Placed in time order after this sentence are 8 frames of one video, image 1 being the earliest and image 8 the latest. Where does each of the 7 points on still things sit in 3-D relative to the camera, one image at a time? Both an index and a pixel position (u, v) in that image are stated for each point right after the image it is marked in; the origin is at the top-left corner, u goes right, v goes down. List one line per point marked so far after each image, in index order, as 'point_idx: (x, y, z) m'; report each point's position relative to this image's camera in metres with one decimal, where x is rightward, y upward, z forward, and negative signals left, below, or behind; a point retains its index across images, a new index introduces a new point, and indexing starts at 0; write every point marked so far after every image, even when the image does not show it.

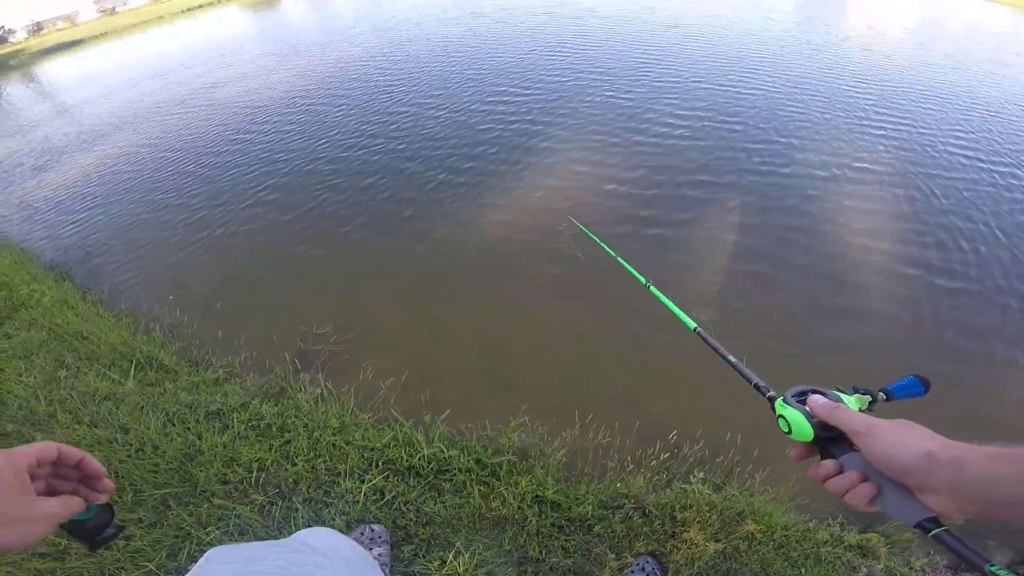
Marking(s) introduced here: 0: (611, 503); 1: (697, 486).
0: (+0.6, -1.5, +3.6) m
1: (+1.2, -1.4, +3.8) m
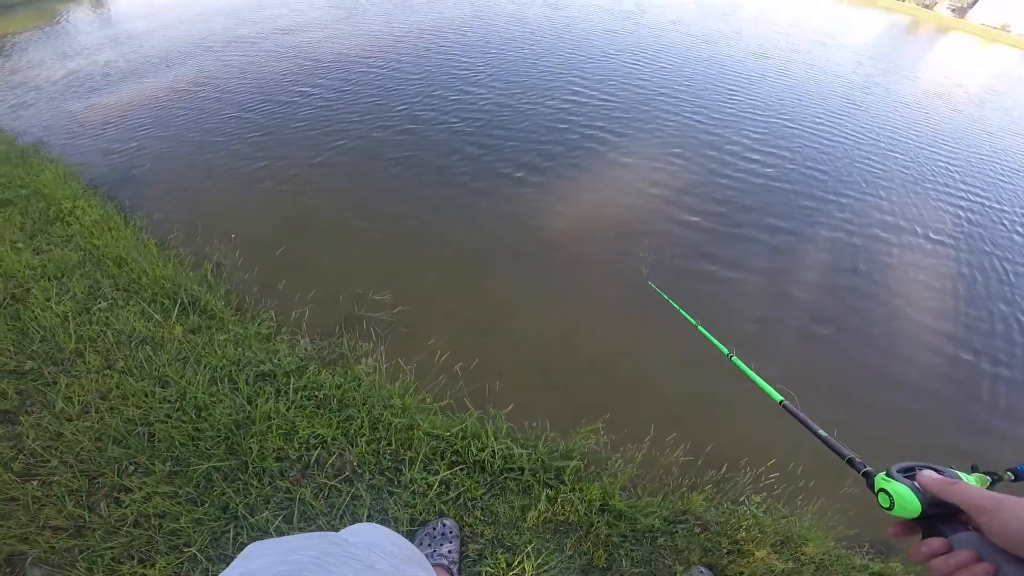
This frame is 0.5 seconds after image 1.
0: (+1.1, -1.6, +3.5) m
1: (+1.7, -1.5, +3.5) m
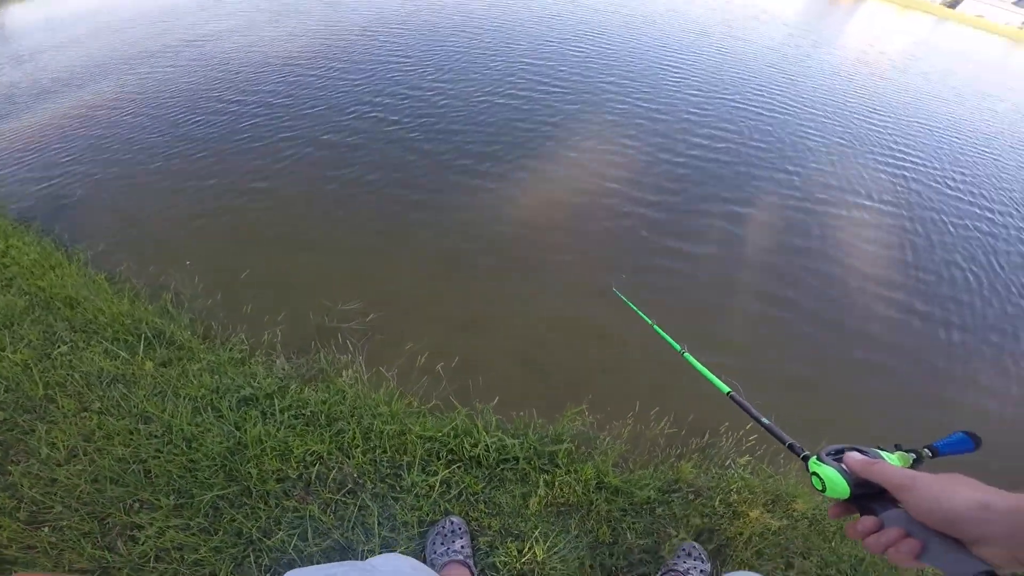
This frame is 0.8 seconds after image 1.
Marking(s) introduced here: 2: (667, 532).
0: (+1.1, -1.4, +3.7) m
1: (+1.7, -1.3, +3.8) m
2: (+1.0, -1.7, +3.5) m
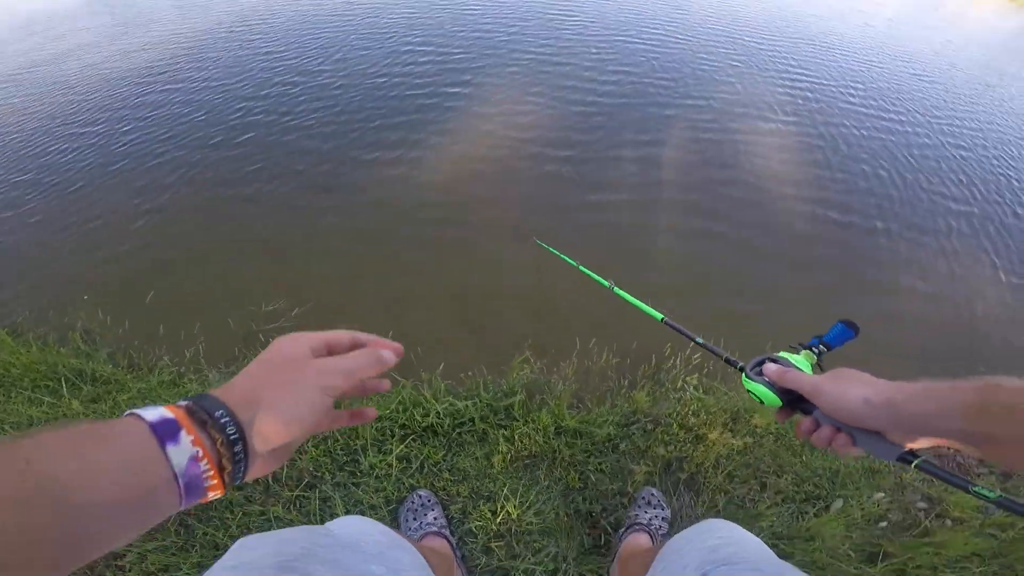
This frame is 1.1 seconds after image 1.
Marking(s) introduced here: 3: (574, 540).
0: (+0.8, -0.9, +3.7) m
1: (+1.4, -0.8, +3.8) m
2: (+0.8, -1.2, +3.5) m
3: (+0.4, -1.7, +3.3) m
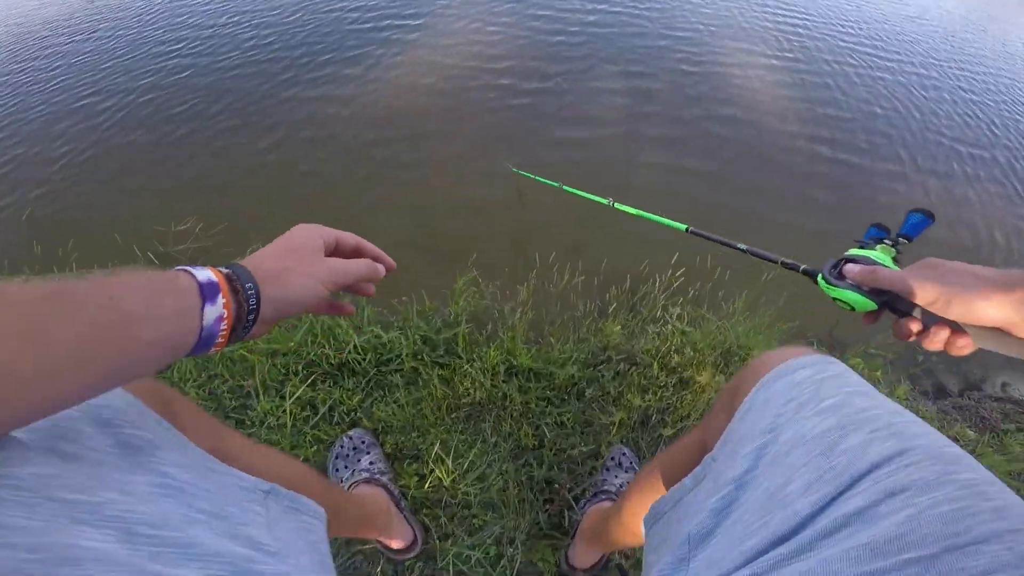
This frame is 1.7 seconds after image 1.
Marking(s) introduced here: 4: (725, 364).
0: (+0.5, -0.4, +2.9) m
1: (+1.0, -0.2, +3.1) m
2: (+0.5, -0.7, +2.7) m
3: (+0.1, -1.1, +2.4) m
4: (+1.2, -0.4, +2.9) m
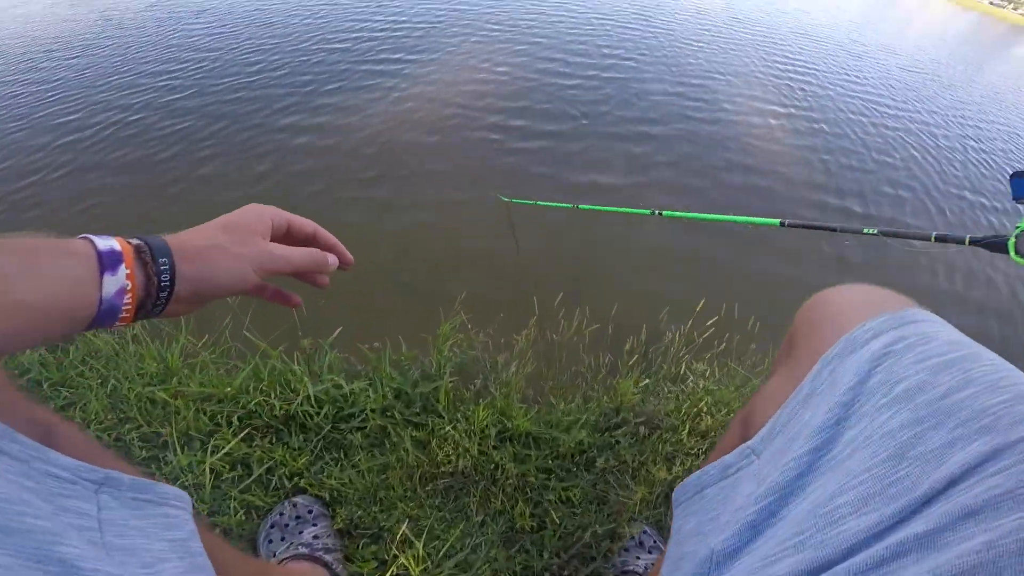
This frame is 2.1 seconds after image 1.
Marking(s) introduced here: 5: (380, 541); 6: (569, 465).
0: (+0.5, -0.7, +2.4) m
1: (+1.0, -0.5, +2.6) m
2: (+0.4, -0.8, +2.1) m
3: (0.0, -1.1, +1.8) m
4: (+1.2, -0.6, +2.4) m
5: (-0.5, -0.9, +1.9) m
6: (+0.3, -0.8, +2.2) m
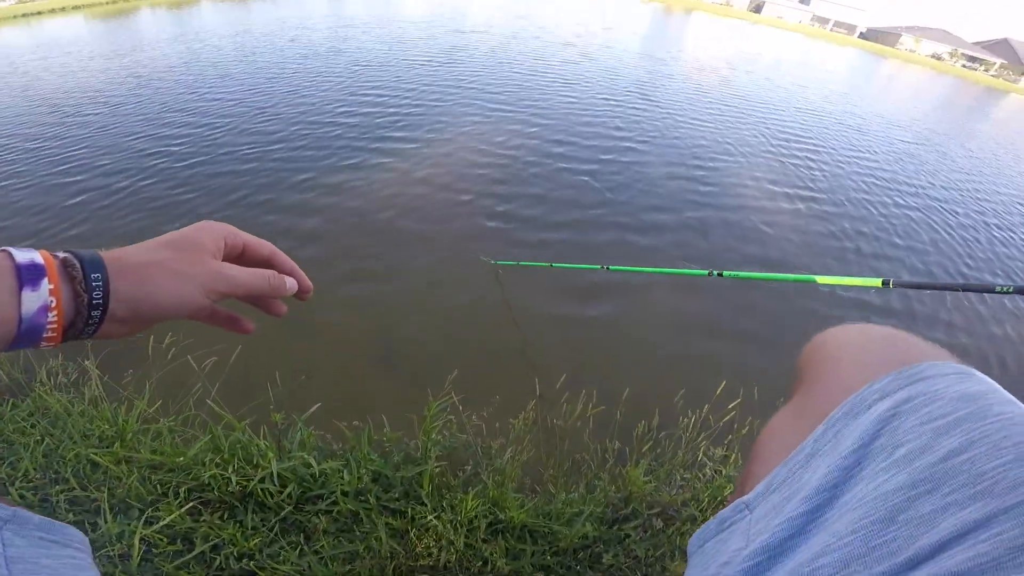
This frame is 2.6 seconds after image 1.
0: (+0.4, -1.0, +2.1) m
1: (+1.0, -0.9, +2.3) m
2: (+0.4, -1.0, +1.8) m
3: (0.0, -1.2, +1.4) m
4: (+1.2, -0.9, +2.0) m
5: (-0.6, -1.1, +1.6) m
6: (+0.2, -1.0, +1.9) m
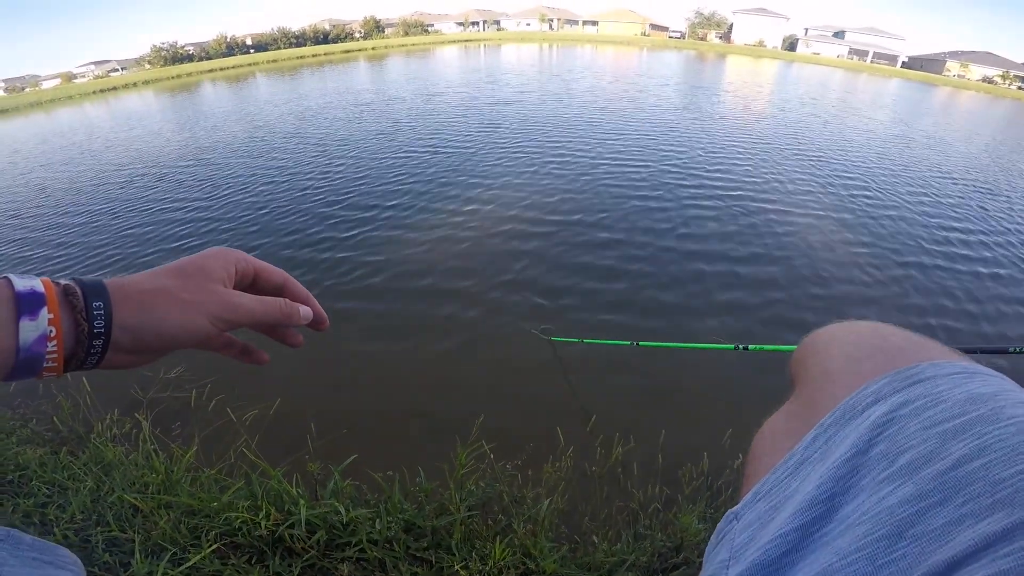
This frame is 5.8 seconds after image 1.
0: (+0.6, -1.1, +1.9) m
1: (+1.1, -1.0, +2.1) m
2: (+0.5, -1.1, +1.6) m
3: (0.0, -1.3, +1.2) m
4: (+1.3, -1.0, +1.8) m
5: (-0.5, -1.2, +1.5) m
6: (+0.4, -1.2, +1.7) m
